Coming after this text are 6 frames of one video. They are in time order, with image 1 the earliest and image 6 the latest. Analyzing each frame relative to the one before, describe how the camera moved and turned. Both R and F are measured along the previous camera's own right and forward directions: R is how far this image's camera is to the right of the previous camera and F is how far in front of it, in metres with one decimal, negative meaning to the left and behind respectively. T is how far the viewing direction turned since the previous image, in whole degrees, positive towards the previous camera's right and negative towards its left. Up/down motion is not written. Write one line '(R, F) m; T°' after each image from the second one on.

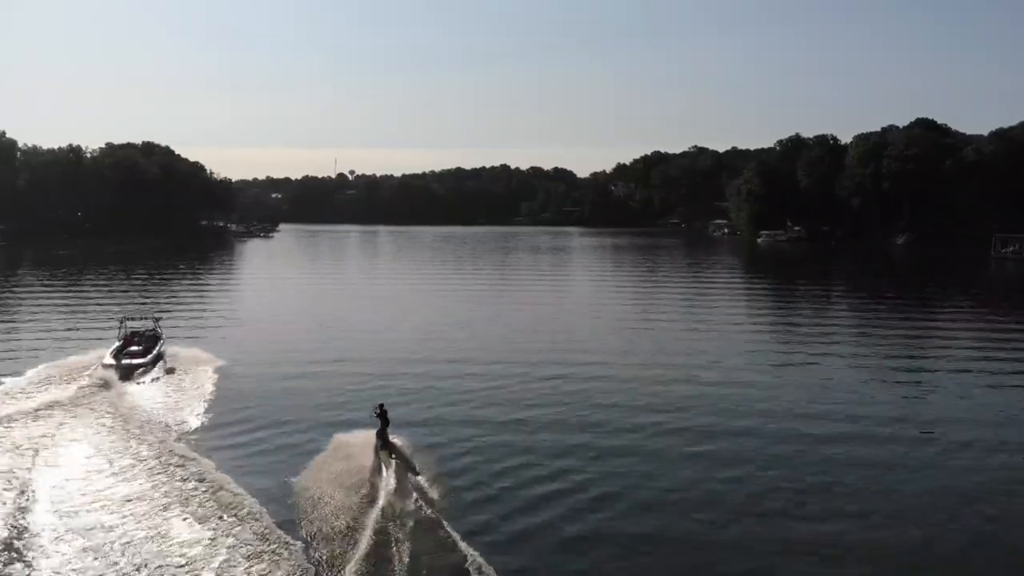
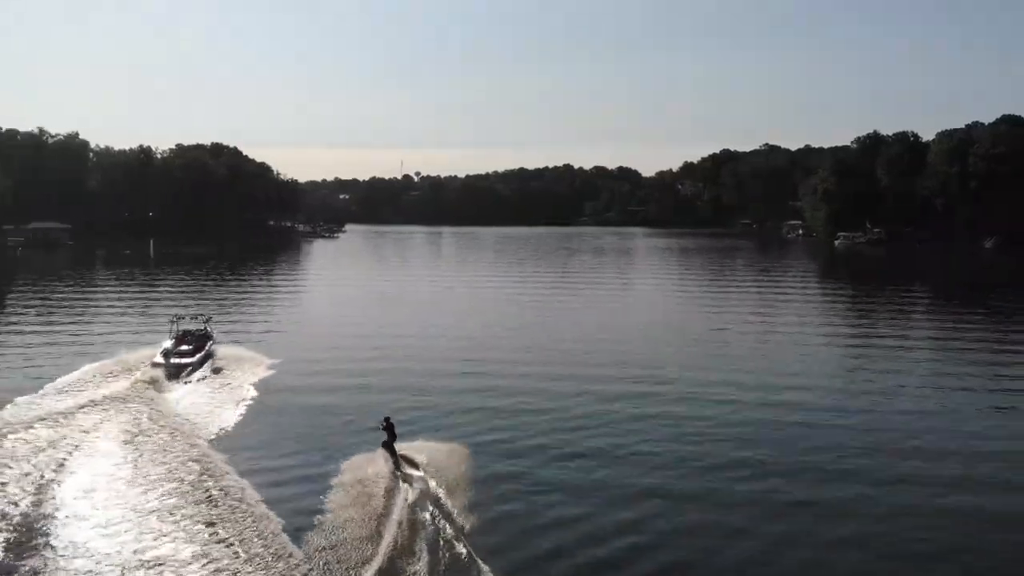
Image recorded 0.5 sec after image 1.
(+0.2, +2.0) m; -4°
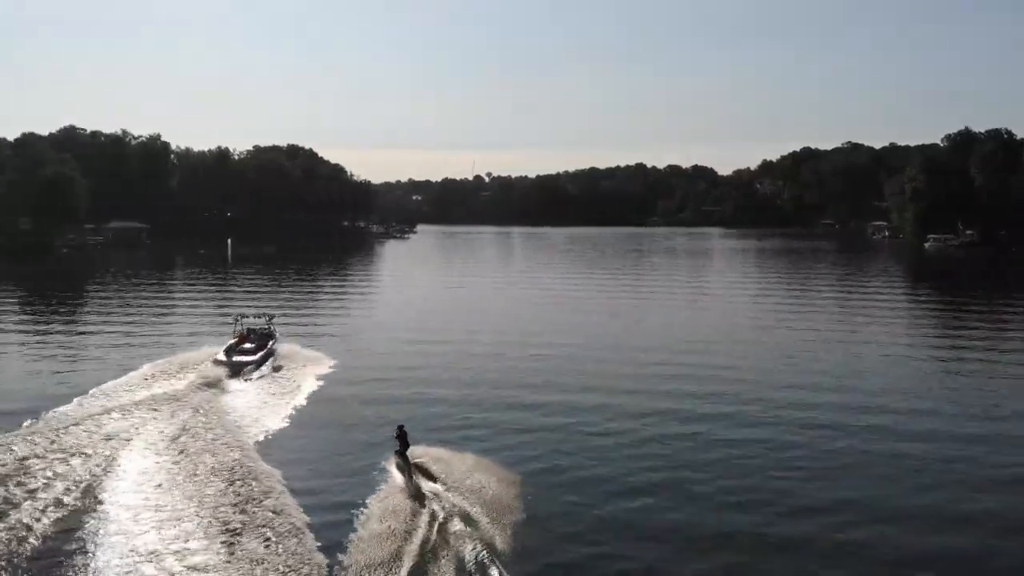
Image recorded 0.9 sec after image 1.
(+0.2, +1.5) m; -5°
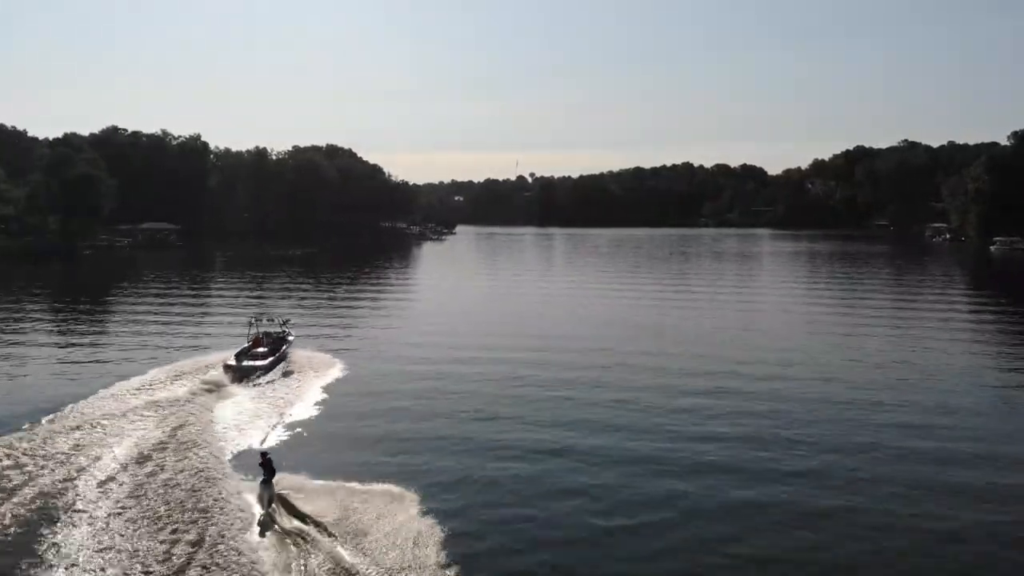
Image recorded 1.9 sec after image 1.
(+0.5, +2.6) m; -3°
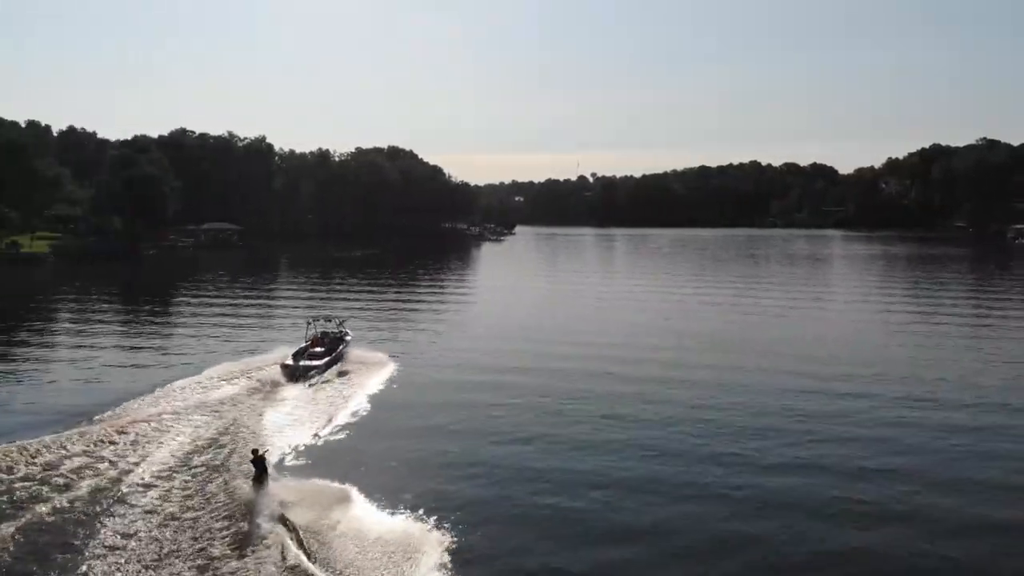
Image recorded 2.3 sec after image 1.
(-0.1, +1.2) m; -4°
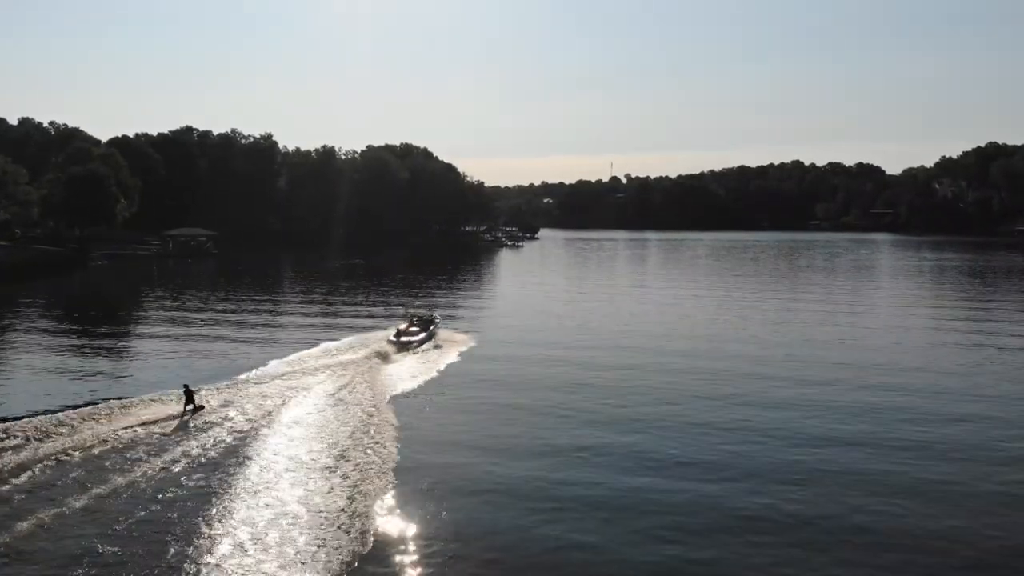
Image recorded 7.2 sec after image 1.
(-0.2, +6.9) m; -2°
